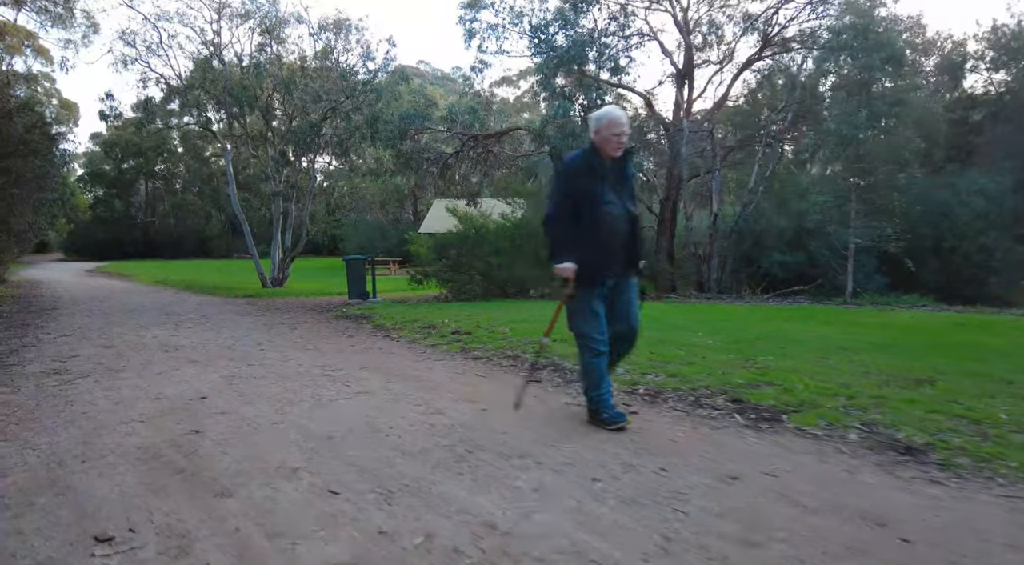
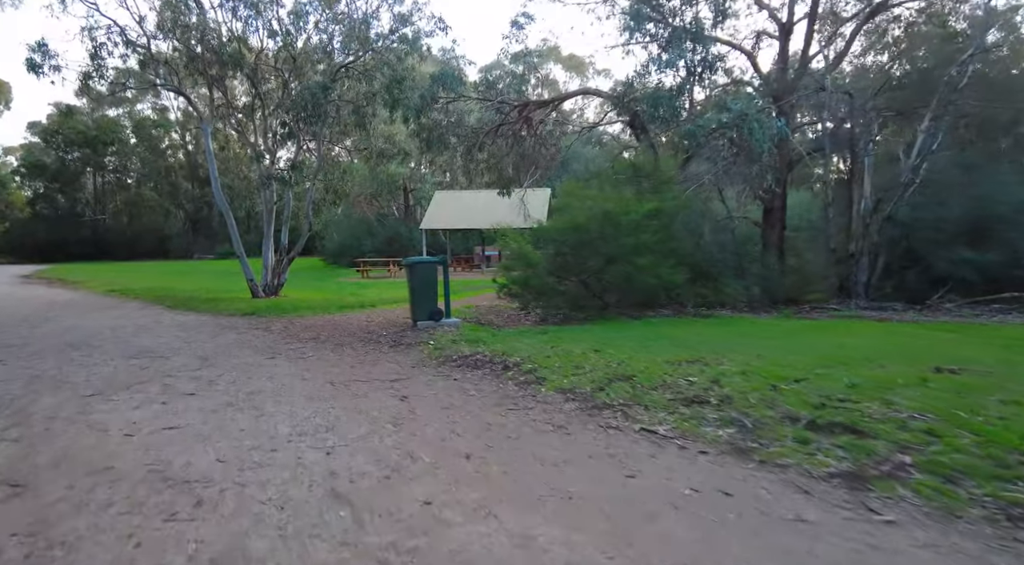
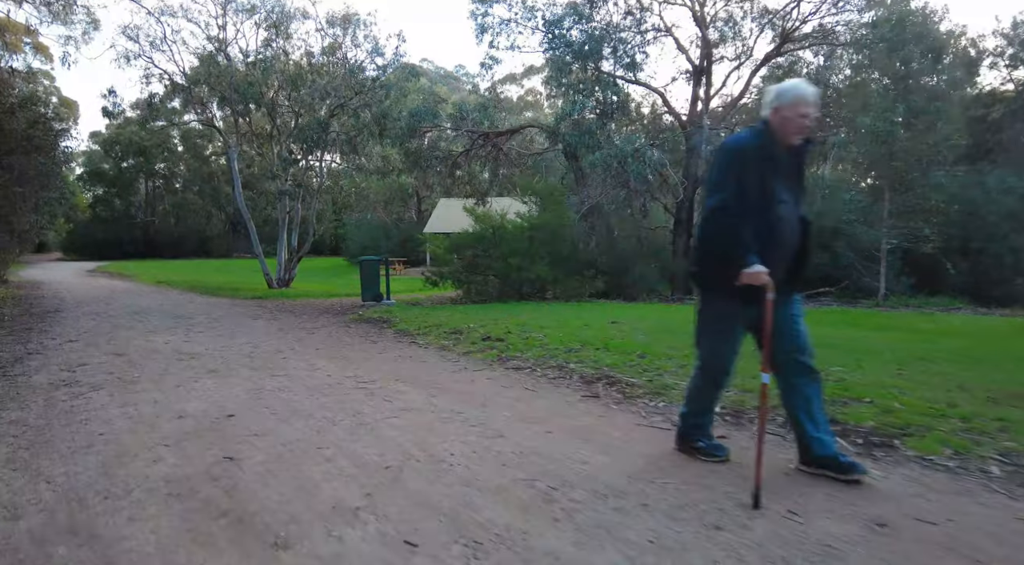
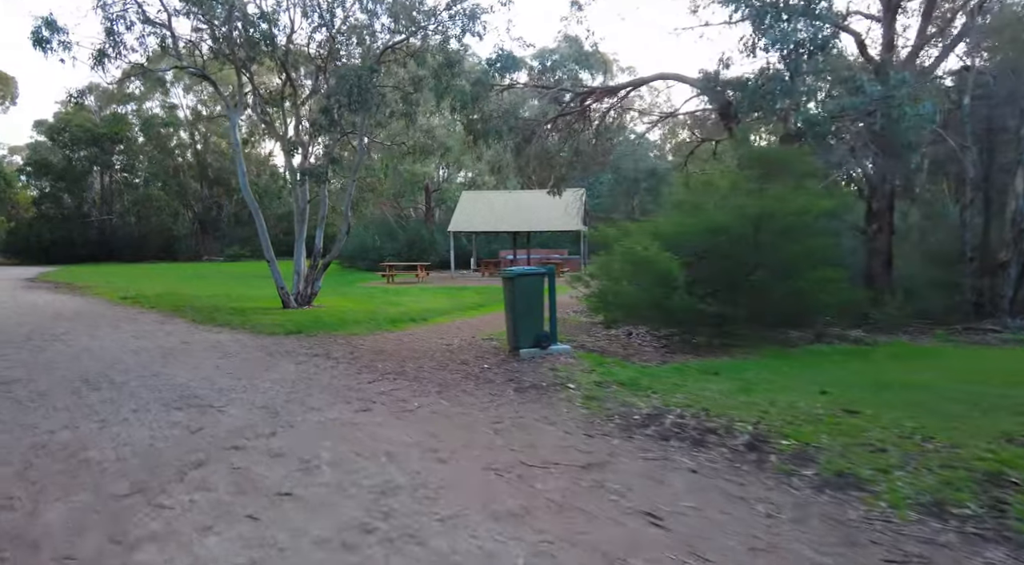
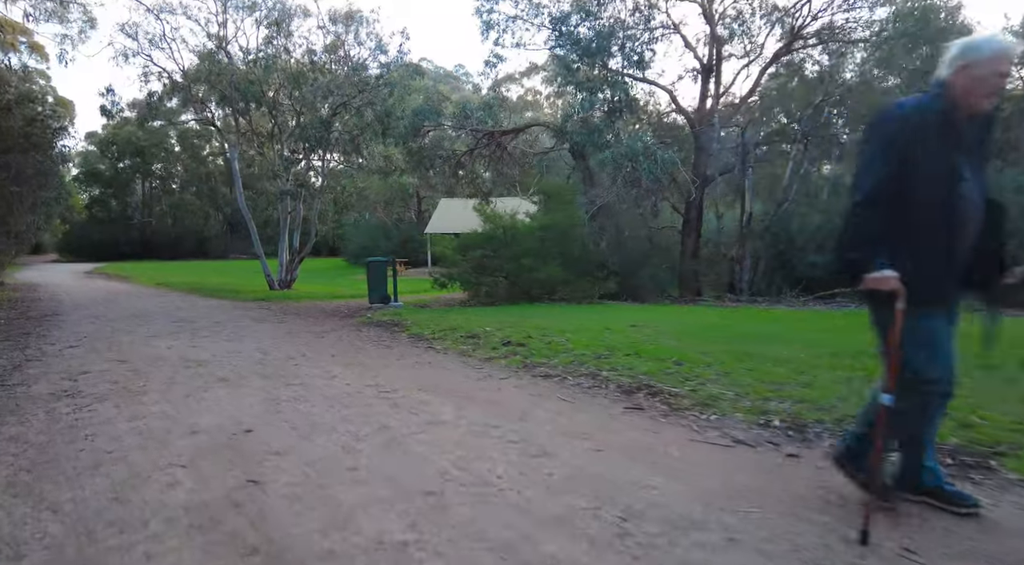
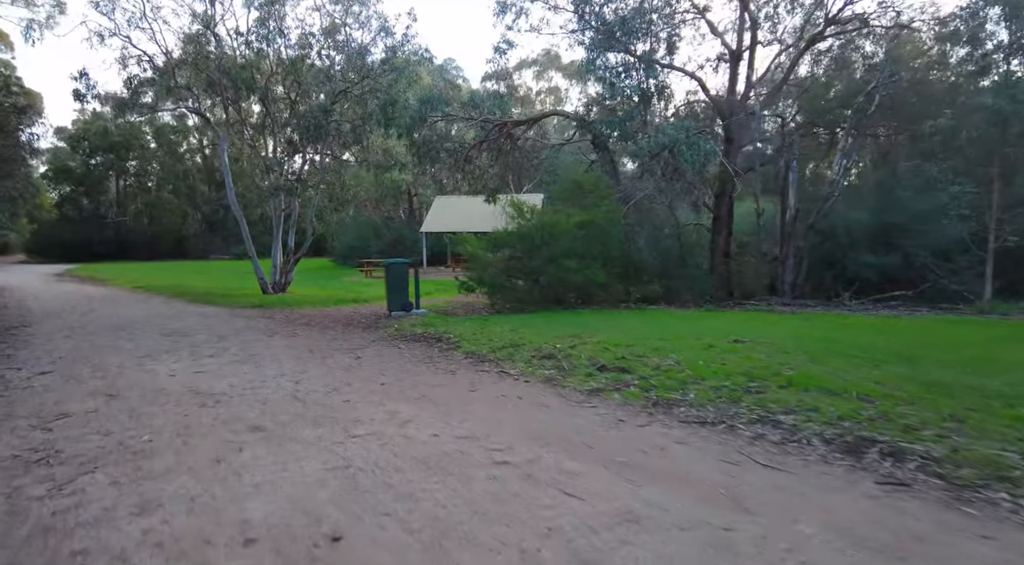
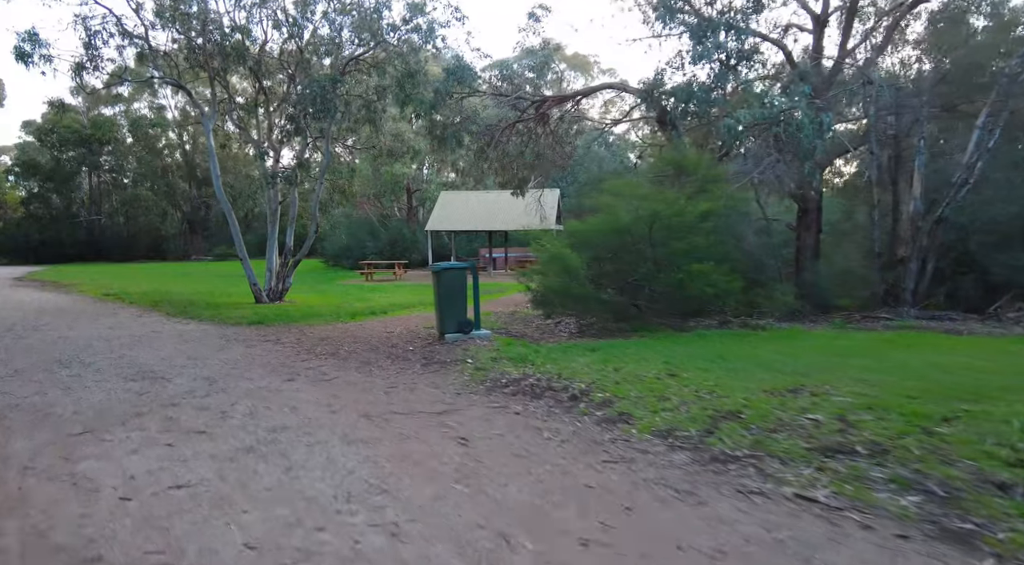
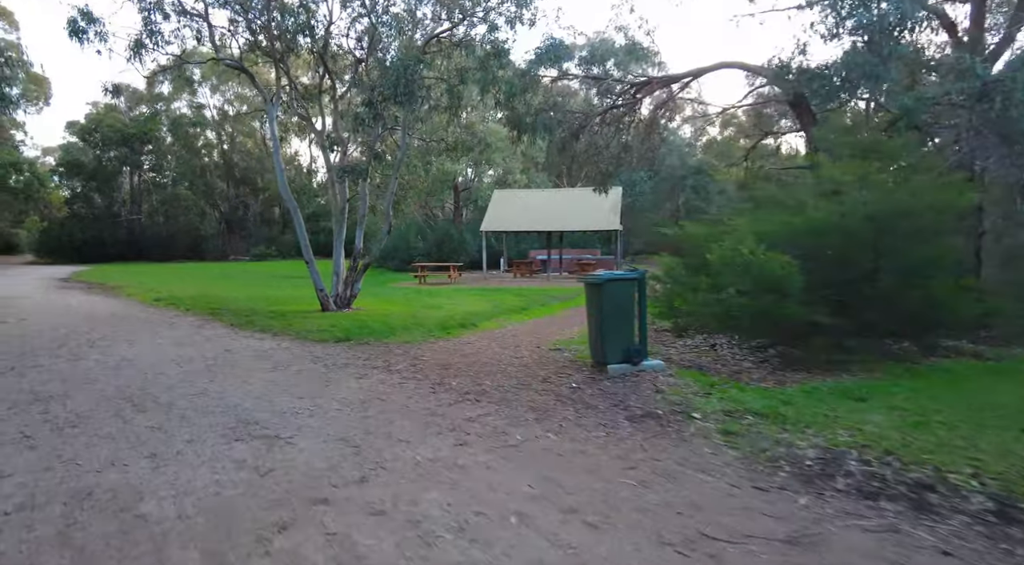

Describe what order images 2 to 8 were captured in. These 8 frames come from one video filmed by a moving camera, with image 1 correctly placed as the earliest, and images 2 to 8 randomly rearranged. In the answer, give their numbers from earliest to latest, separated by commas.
3, 5, 6, 2, 7, 4, 8
